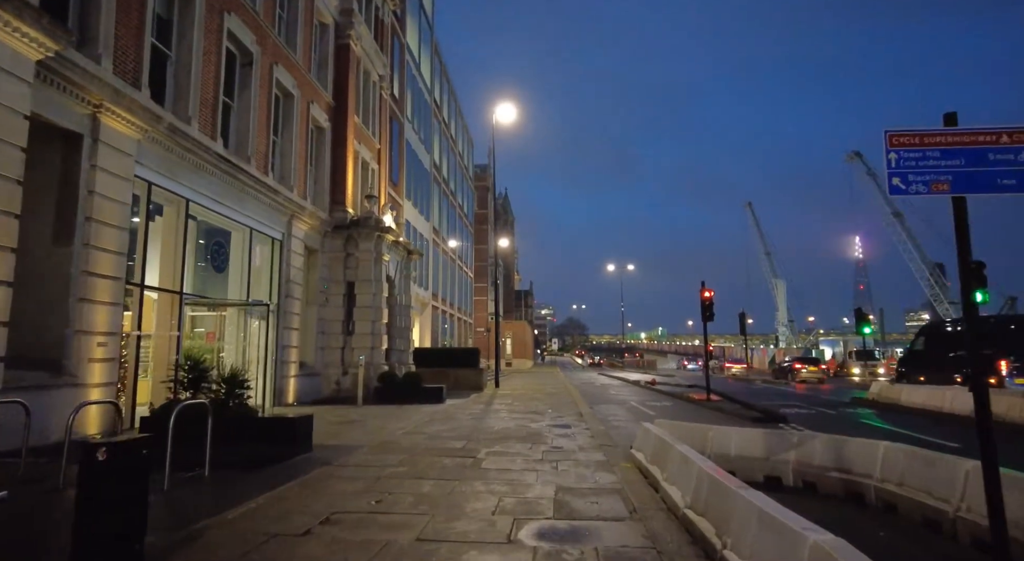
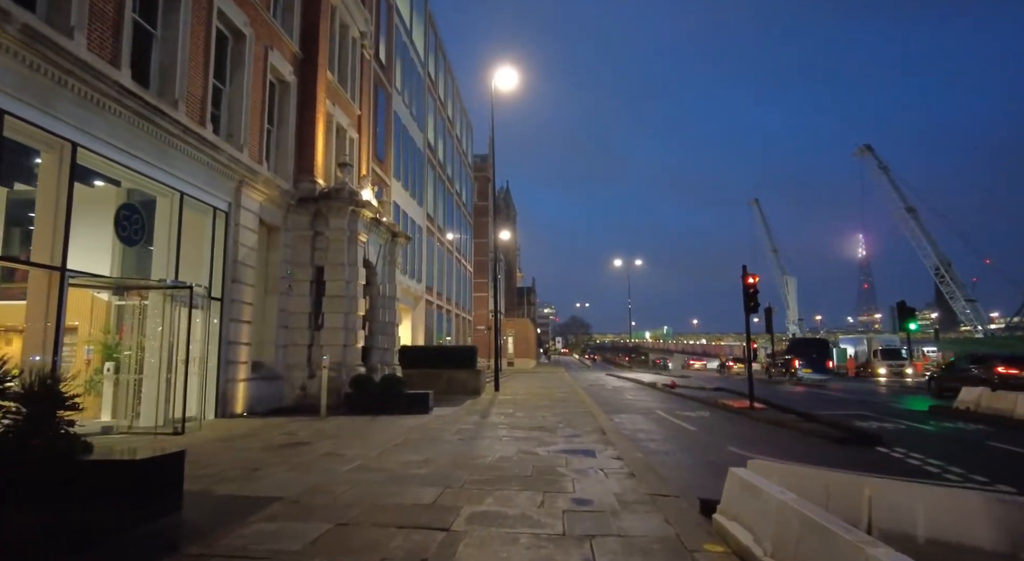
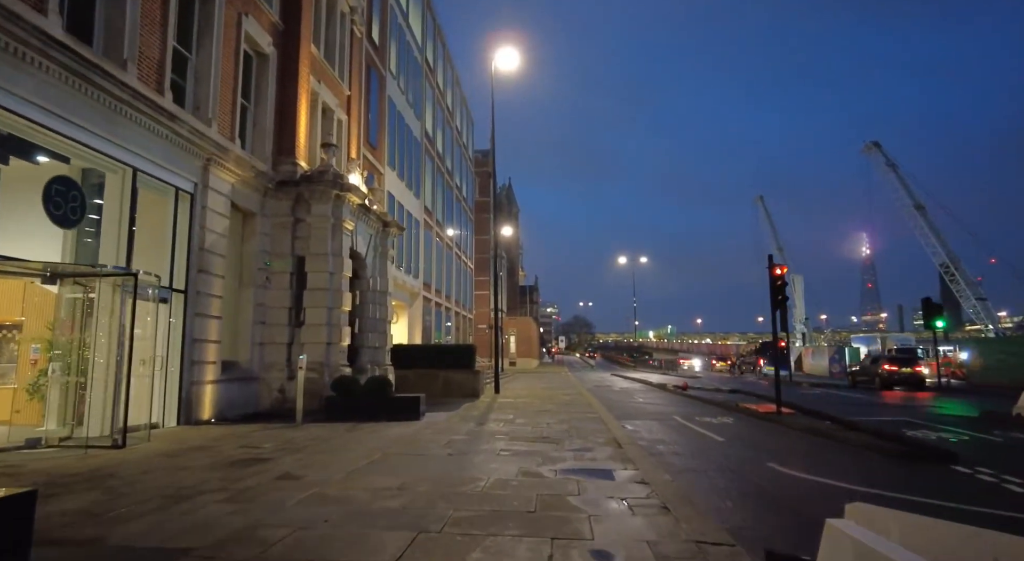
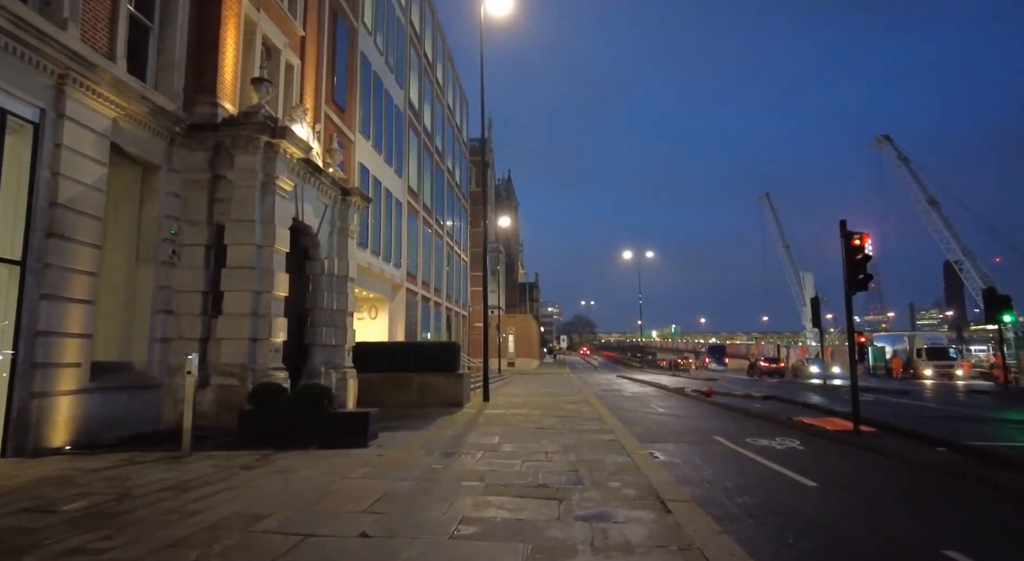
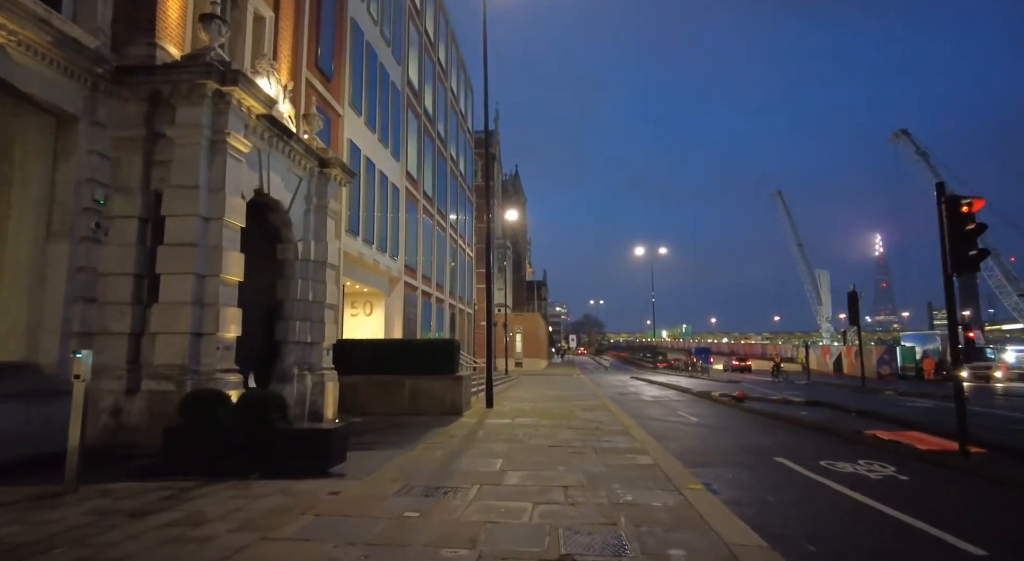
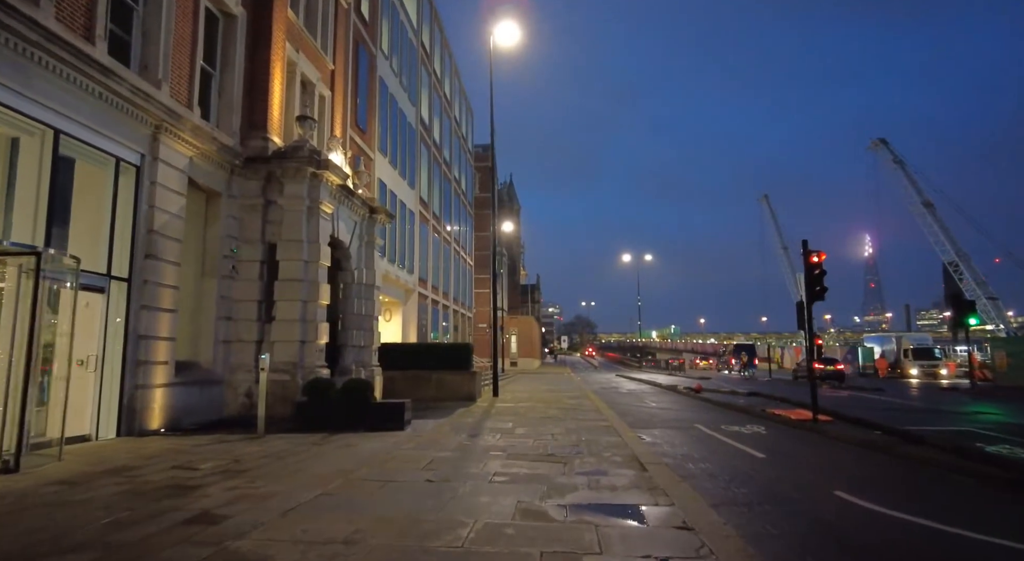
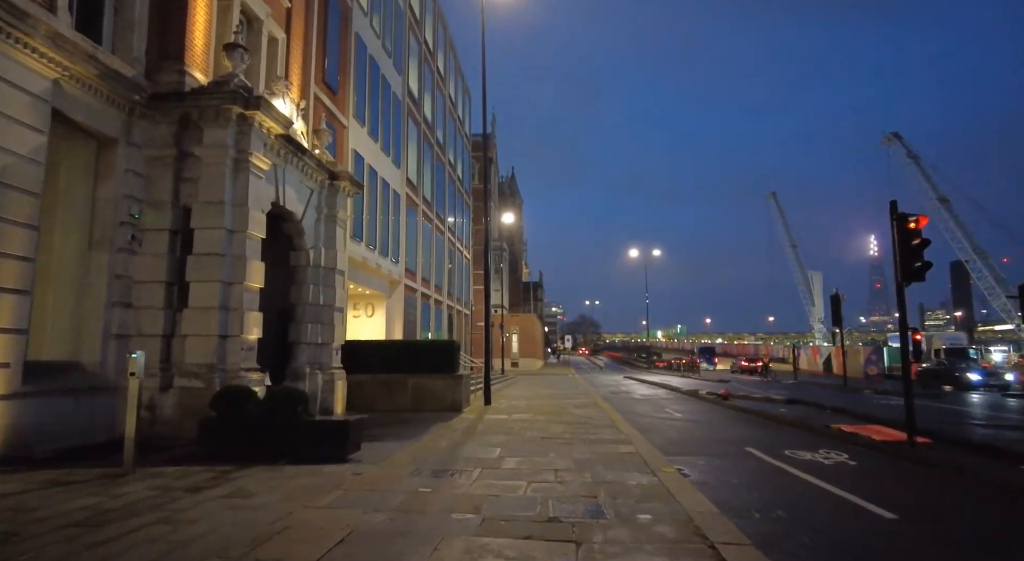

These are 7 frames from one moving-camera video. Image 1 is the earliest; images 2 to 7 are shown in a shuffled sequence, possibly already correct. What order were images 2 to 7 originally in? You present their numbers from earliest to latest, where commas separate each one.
2, 3, 6, 4, 7, 5
